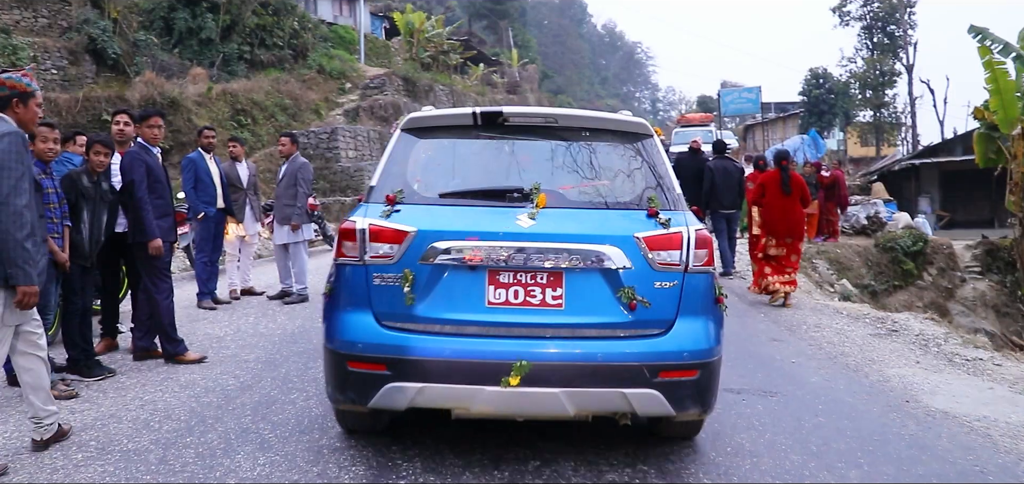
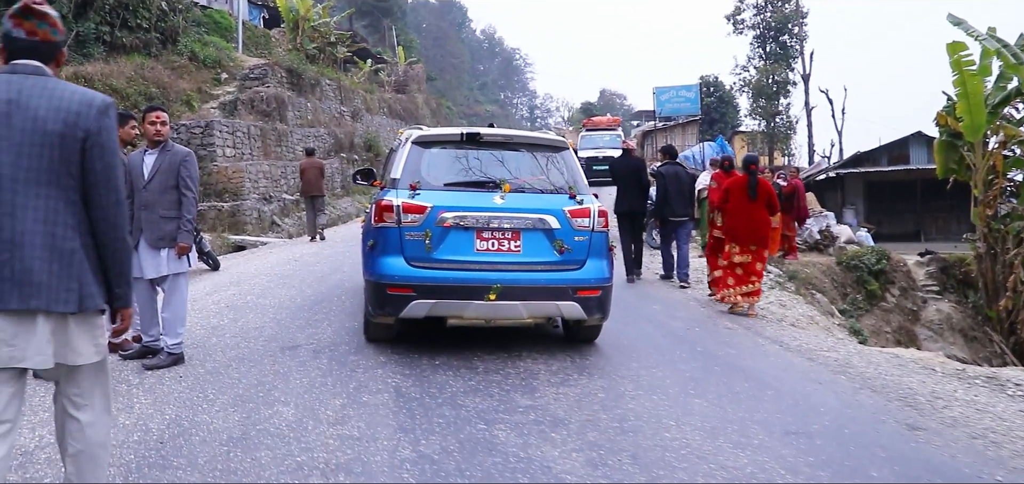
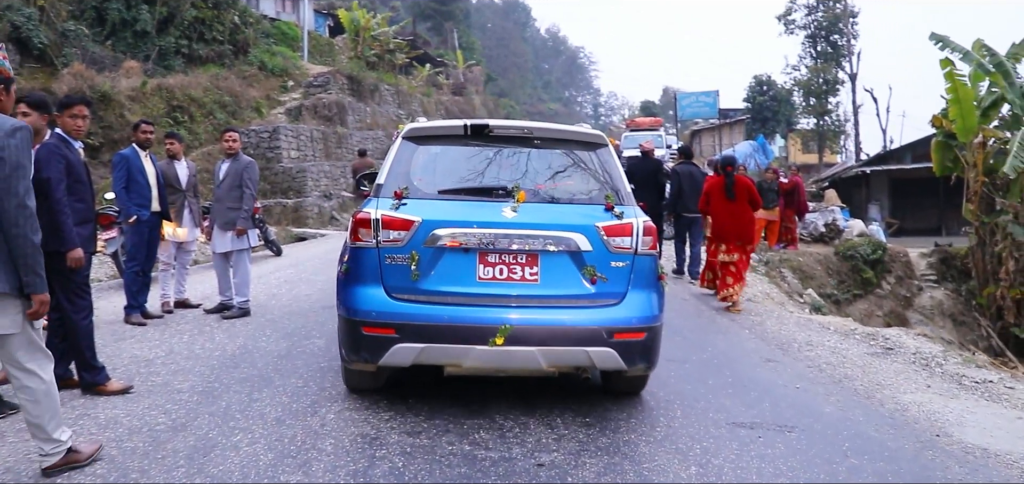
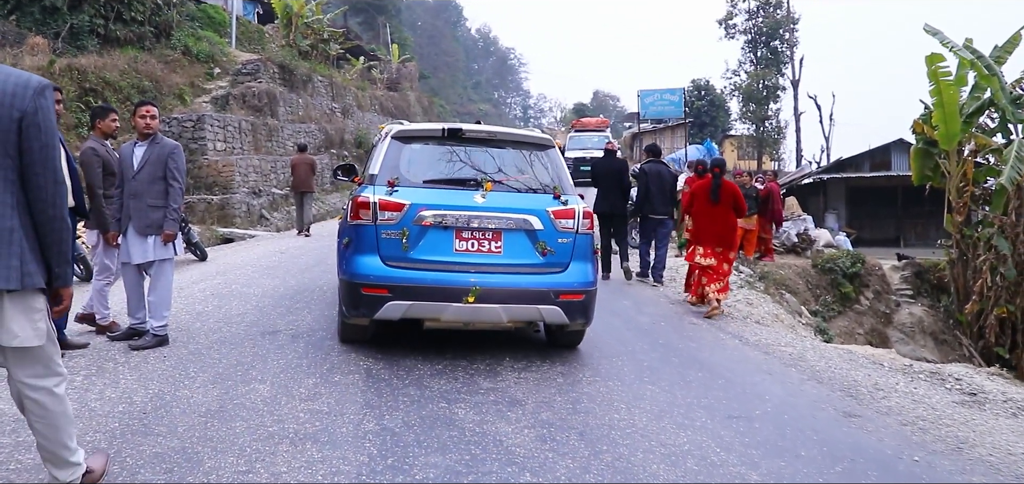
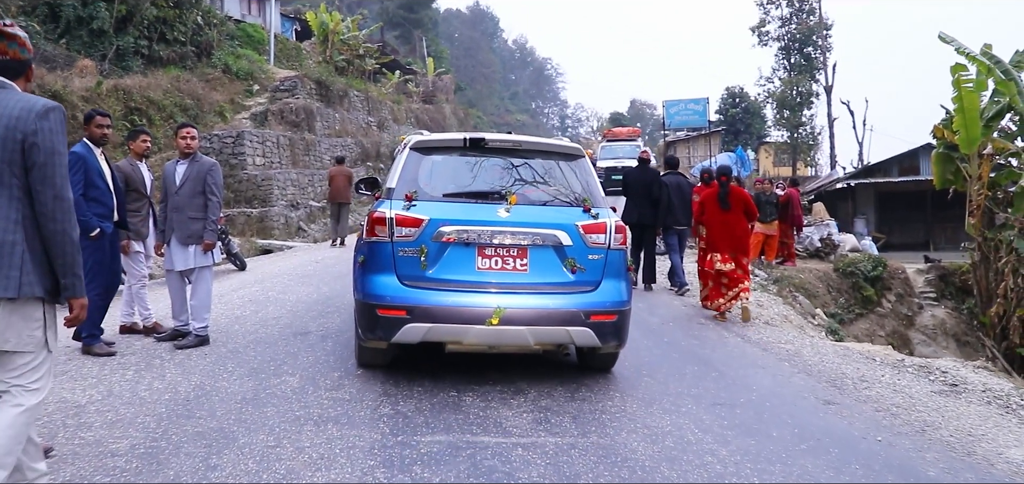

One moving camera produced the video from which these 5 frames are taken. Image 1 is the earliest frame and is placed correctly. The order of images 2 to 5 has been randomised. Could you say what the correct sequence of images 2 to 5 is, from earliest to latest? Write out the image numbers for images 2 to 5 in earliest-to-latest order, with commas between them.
3, 5, 4, 2
